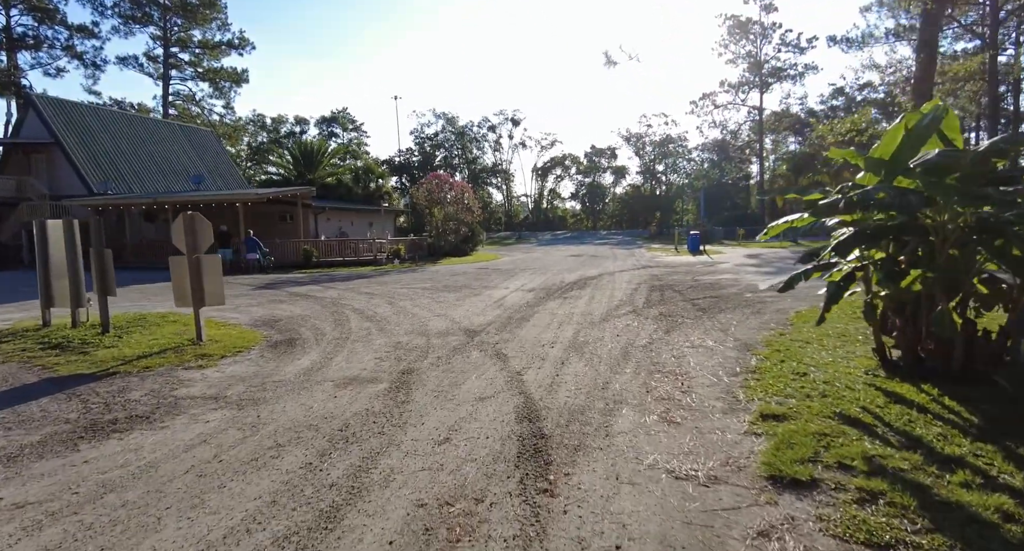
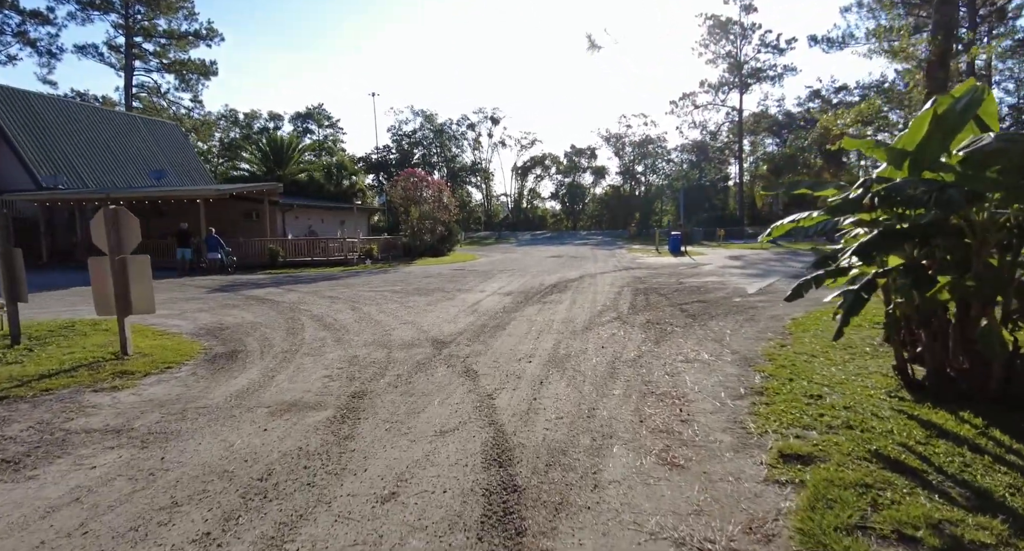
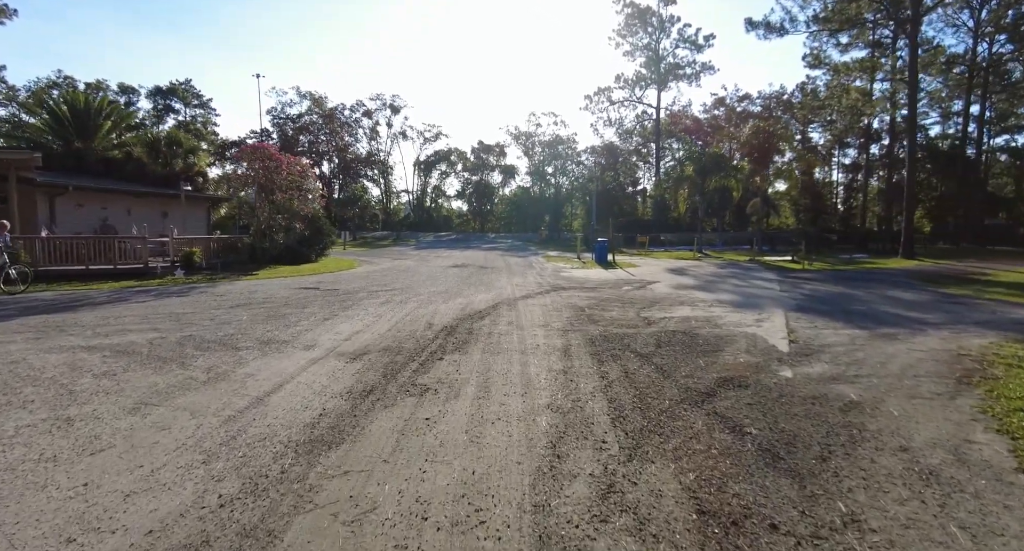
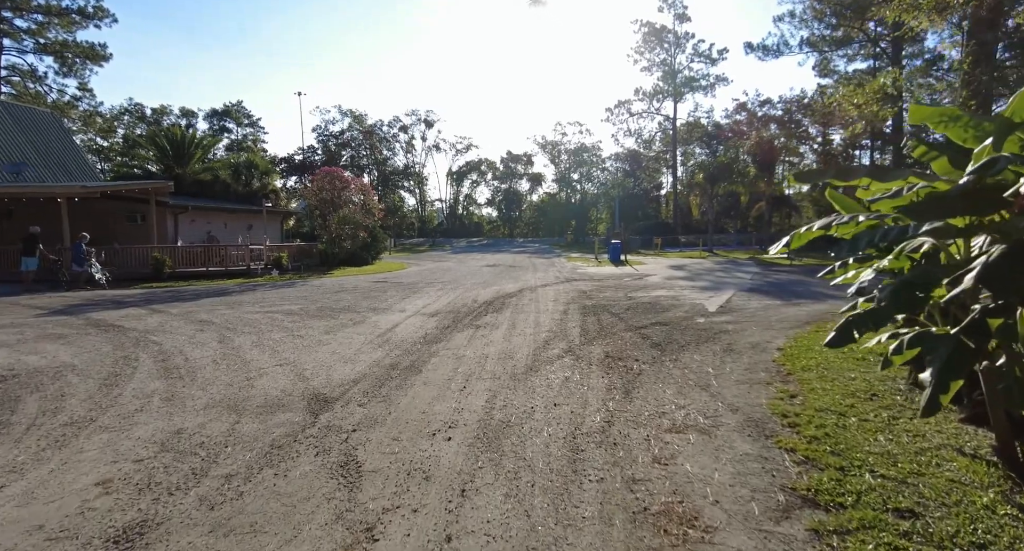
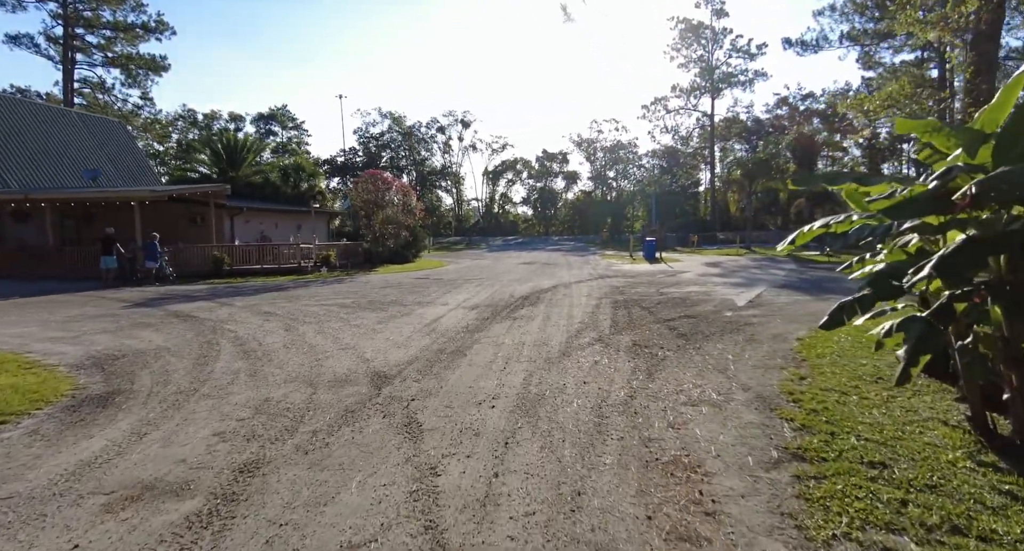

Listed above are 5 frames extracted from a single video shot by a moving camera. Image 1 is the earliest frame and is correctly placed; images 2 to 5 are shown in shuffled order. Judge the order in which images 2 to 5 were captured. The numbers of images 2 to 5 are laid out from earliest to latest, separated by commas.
2, 5, 4, 3
